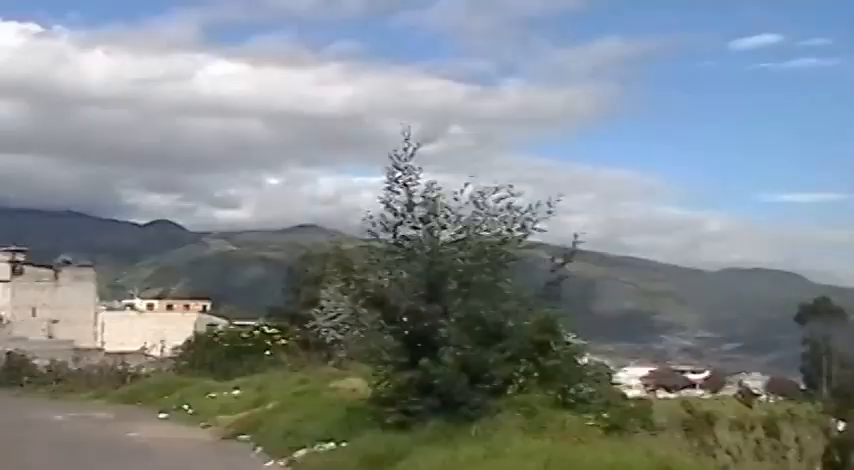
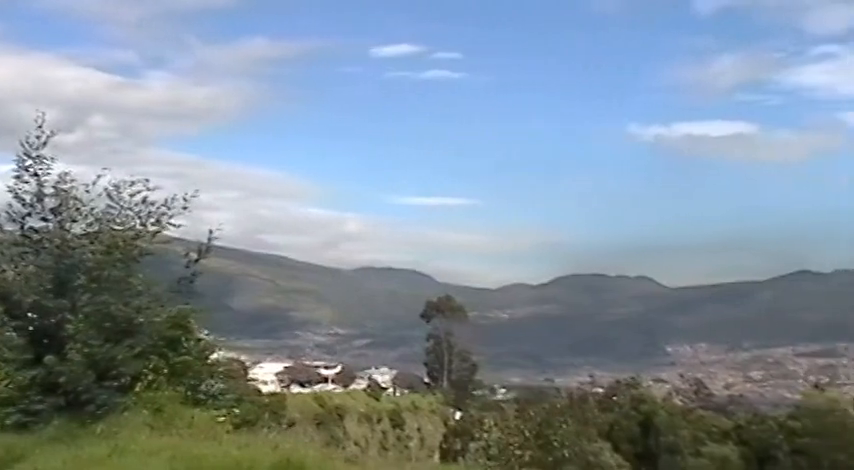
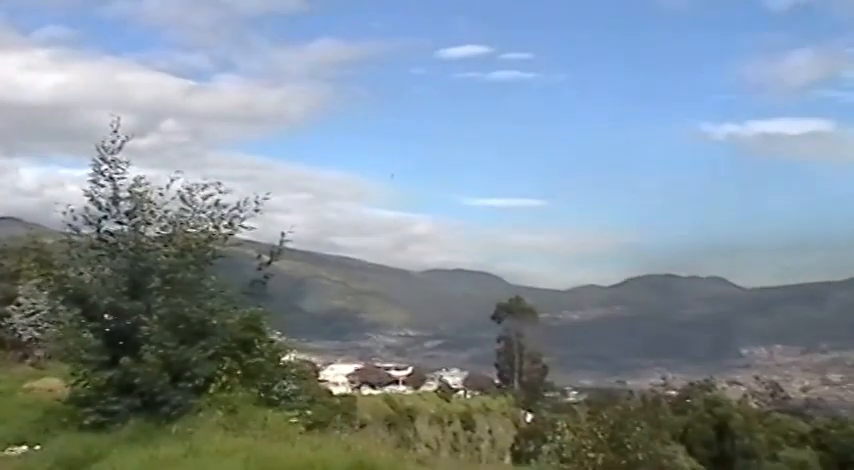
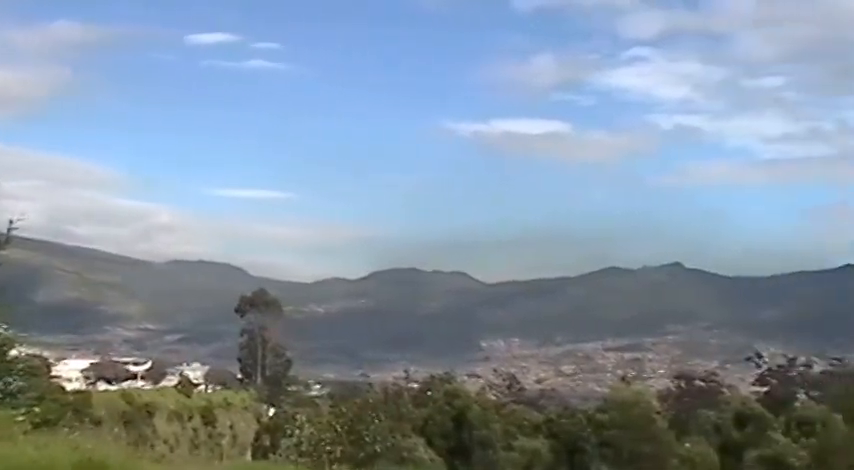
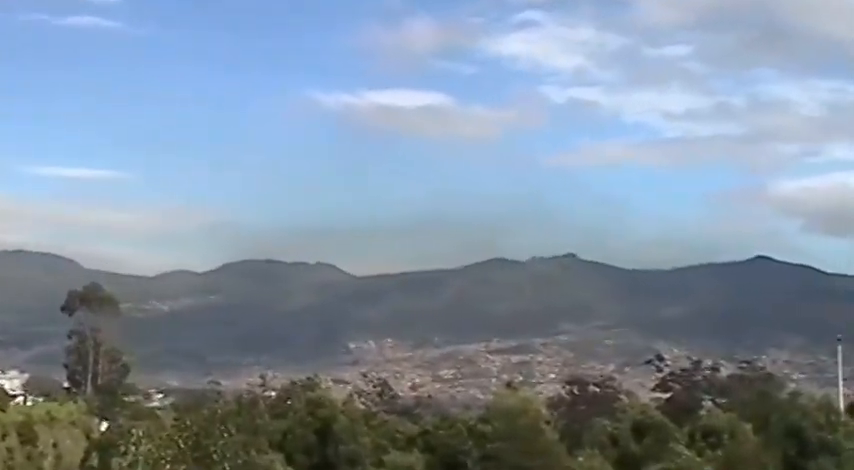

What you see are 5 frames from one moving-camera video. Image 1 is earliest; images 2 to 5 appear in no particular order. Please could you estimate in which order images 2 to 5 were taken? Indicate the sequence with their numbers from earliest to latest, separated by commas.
3, 2, 4, 5
